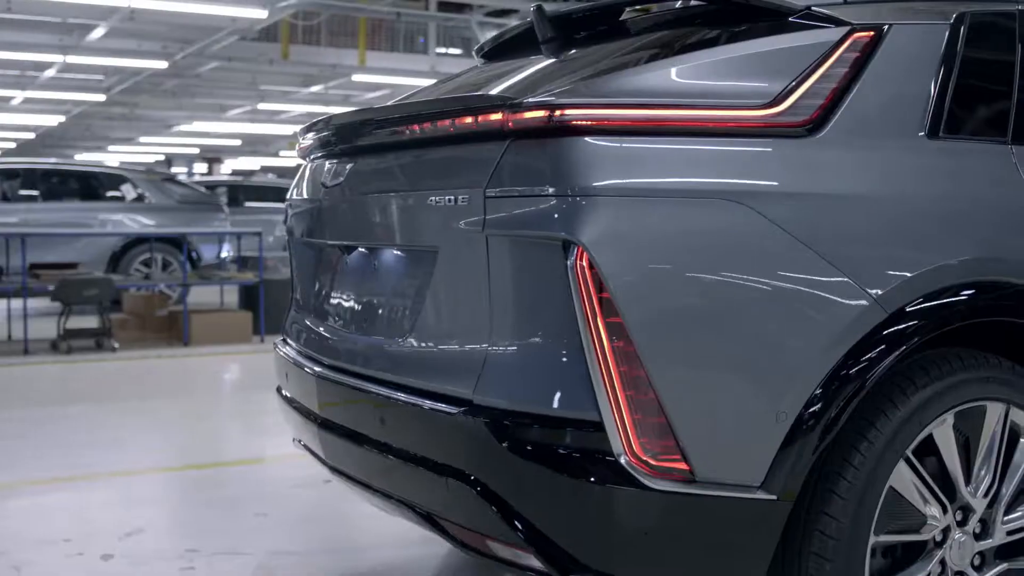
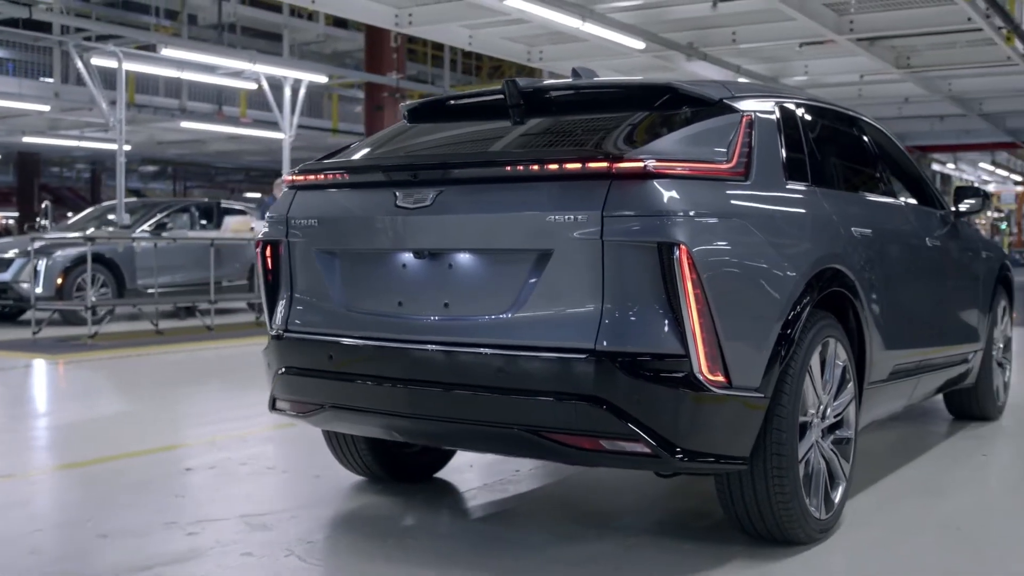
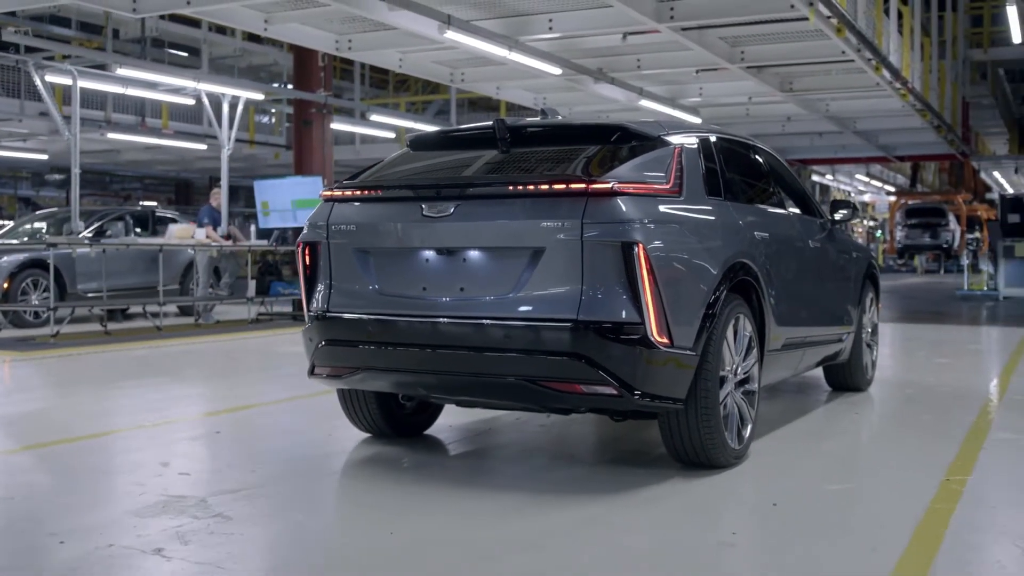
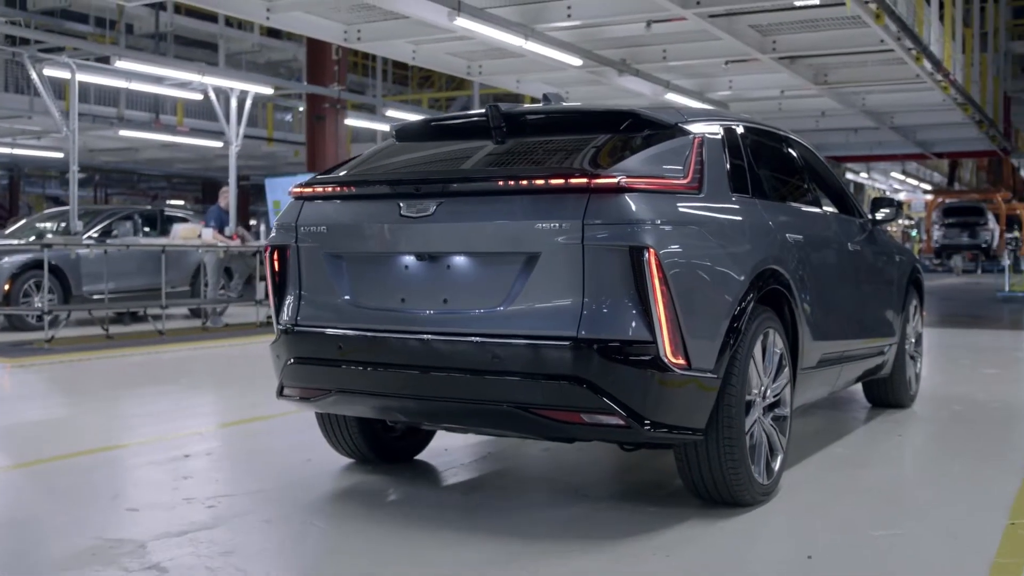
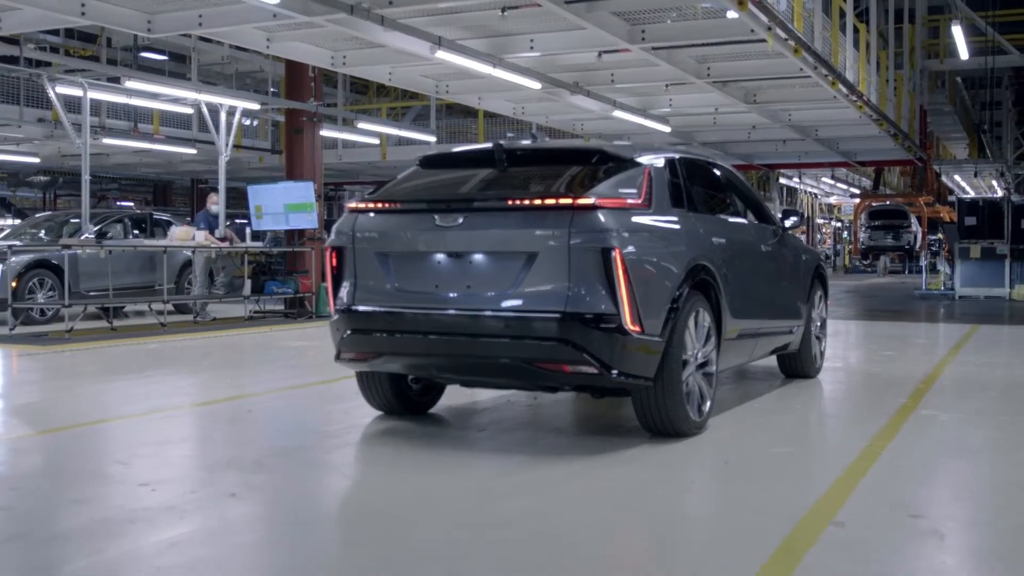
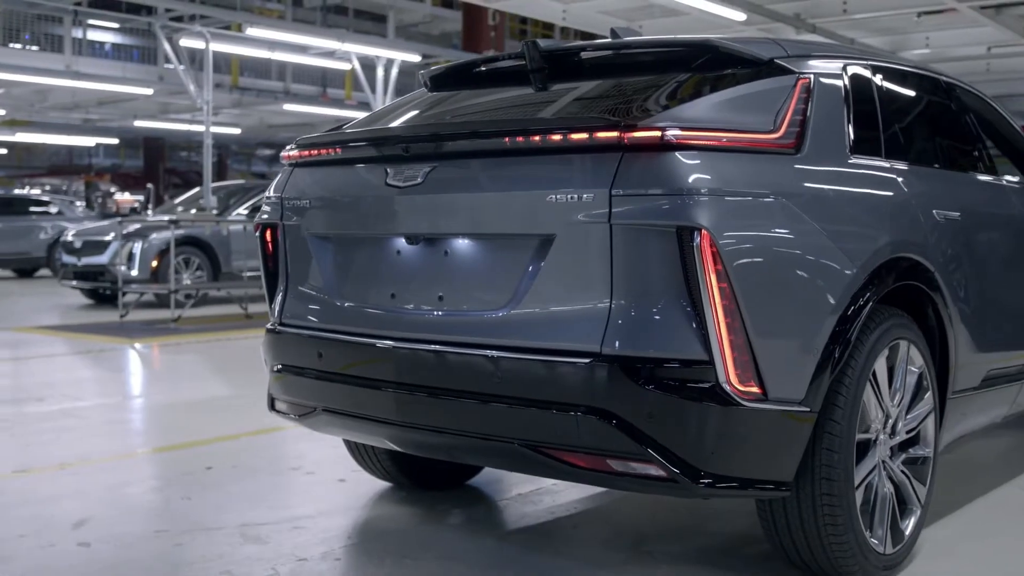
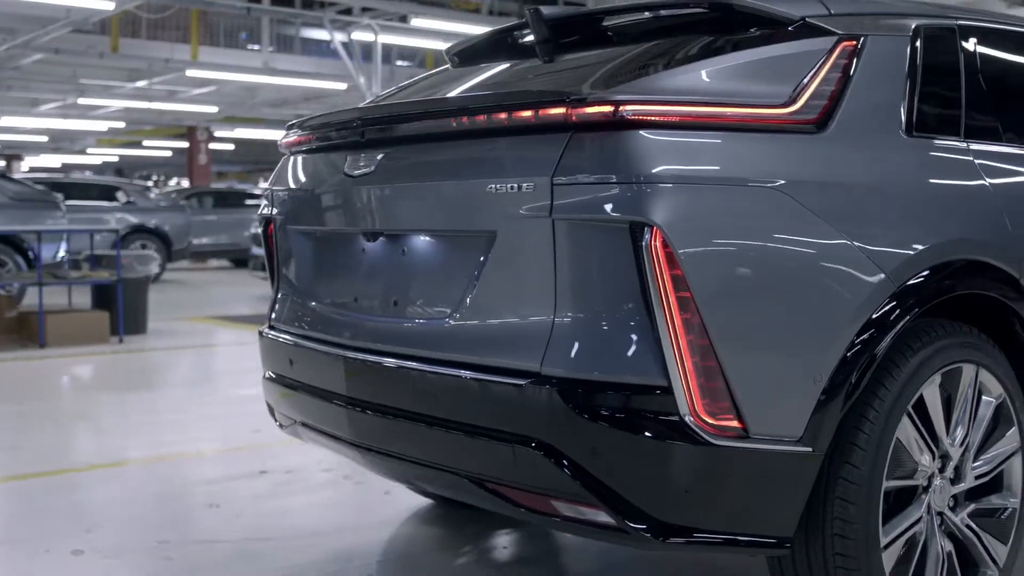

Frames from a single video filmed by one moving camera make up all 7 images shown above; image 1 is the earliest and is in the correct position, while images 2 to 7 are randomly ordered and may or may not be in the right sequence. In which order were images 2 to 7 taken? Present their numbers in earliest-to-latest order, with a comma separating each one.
7, 6, 2, 4, 3, 5
